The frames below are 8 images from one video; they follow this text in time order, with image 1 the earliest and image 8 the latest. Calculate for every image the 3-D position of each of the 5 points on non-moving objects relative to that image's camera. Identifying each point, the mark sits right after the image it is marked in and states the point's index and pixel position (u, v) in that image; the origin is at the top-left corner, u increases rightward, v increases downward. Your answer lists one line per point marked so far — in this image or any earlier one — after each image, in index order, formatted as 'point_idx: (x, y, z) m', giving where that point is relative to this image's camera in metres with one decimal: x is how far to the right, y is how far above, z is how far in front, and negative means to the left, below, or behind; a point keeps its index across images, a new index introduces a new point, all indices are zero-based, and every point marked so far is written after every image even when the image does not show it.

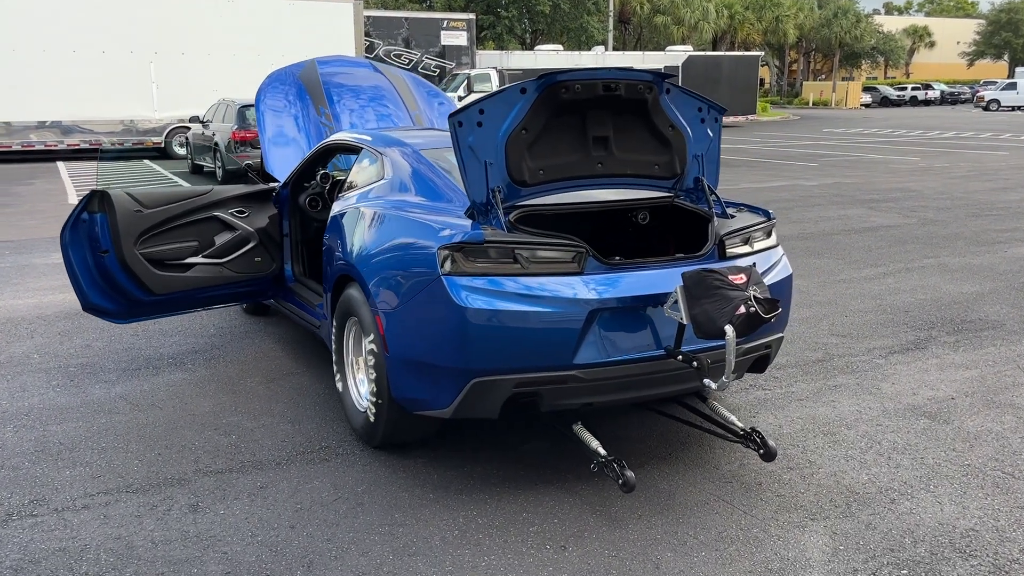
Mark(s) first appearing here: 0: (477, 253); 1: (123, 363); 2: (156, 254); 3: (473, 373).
0: (-0.1, +0.1, +3.2) m
1: (-2.2, -0.4, +5.1) m
2: (-1.9, +0.2, +4.8) m
3: (-0.1, -0.3, +3.2) m
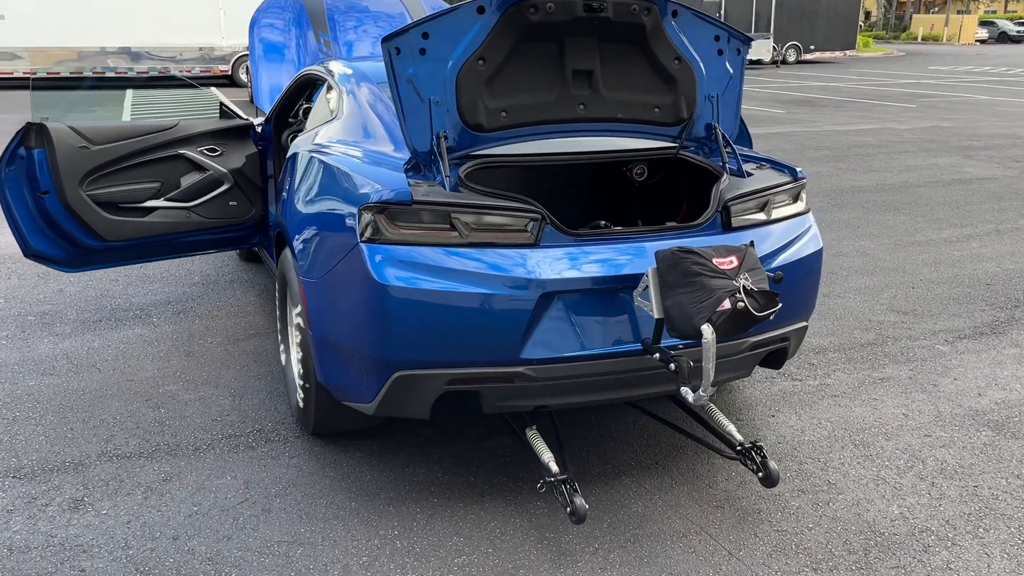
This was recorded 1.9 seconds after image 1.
0: (-0.3, +0.2, +2.6) m
1: (-2.3, -0.1, +4.7) m
2: (-1.9, +0.4, +4.3) m
3: (-0.3, -0.2, +2.6) m
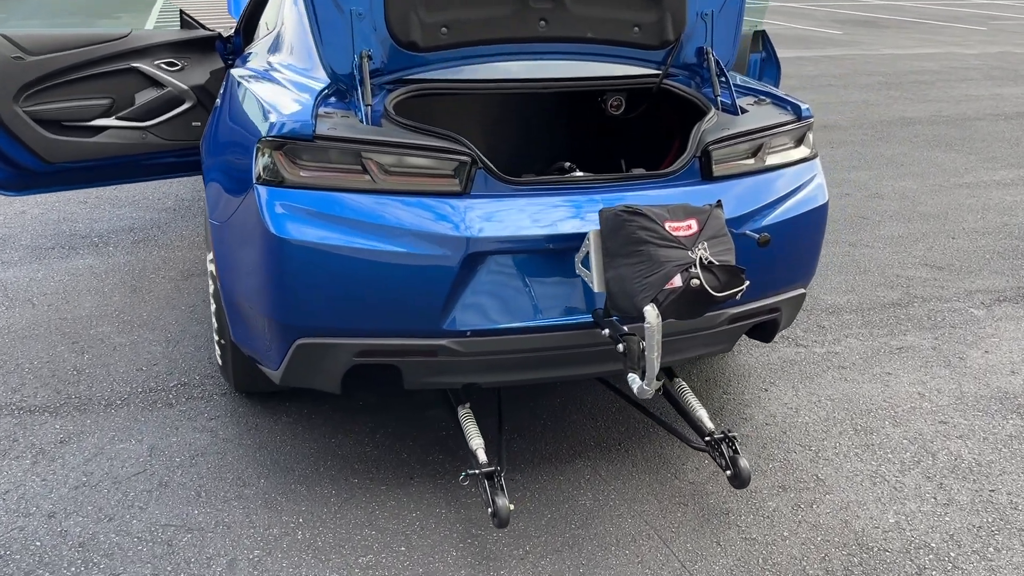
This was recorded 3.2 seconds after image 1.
0: (-0.5, +0.3, +2.2) m
1: (-2.3, +0.2, +4.4) m
2: (-2.0, +0.8, +3.9) m
3: (-0.5, -0.1, +2.2) m
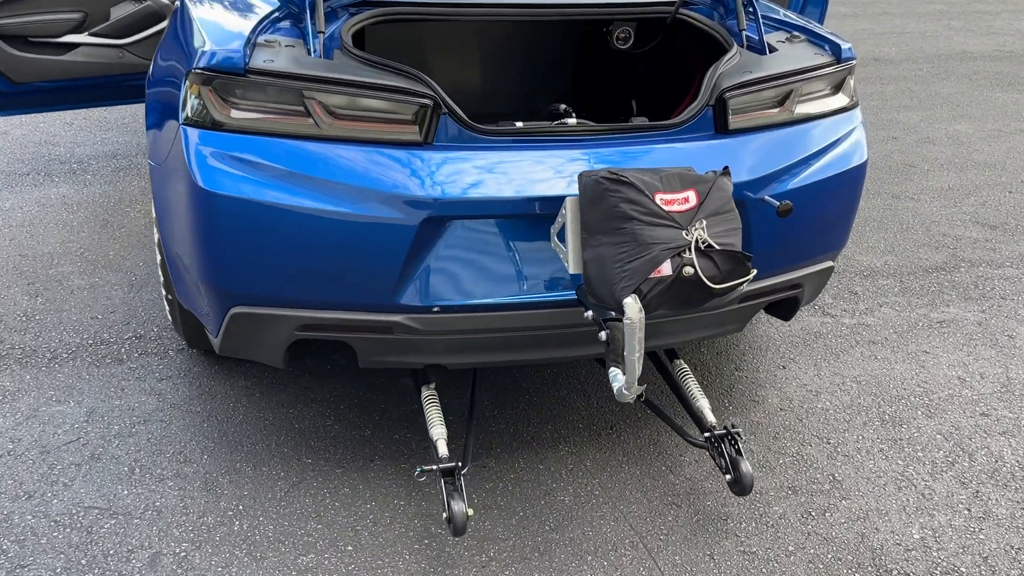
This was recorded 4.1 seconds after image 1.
0: (-0.5, +0.4, +1.8) m
1: (-2.3, +0.6, +4.1) m
2: (-2.0, +1.0, +3.6) m
3: (-0.6, 0.0, +1.9) m
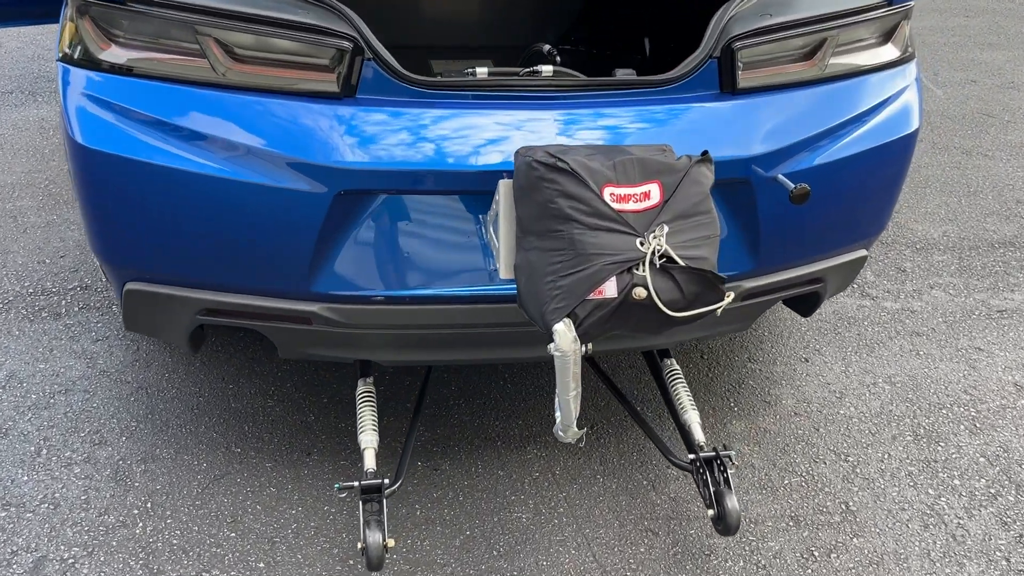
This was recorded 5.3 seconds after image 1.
0: (-0.6, +0.4, +1.5) m
1: (-2.2, +0.9, +3.8) m
2: (-1.9, +1.3, +3.3) m
3: (-0.7, 0.0, +1.6) m
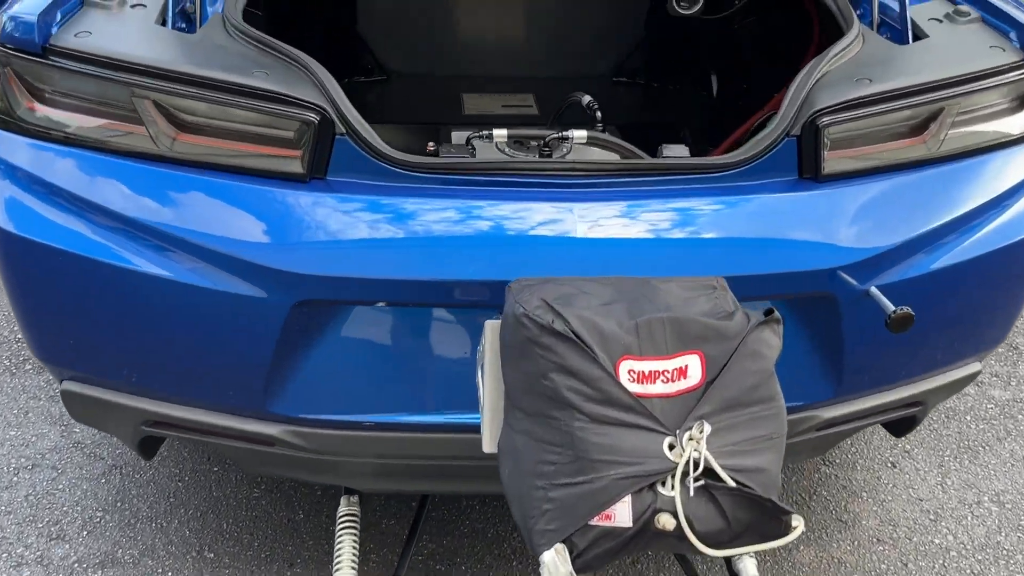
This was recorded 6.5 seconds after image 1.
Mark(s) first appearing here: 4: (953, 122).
0: (-0.6, +0.3, +1.2) m
1: (-2.0, +0.8, +3.7) m
2: (-1.7, +1.2, +3.1) m
3: (-0.7, -0.1, +1.4) m
4: (+0.6, +0.2, +1.3) m
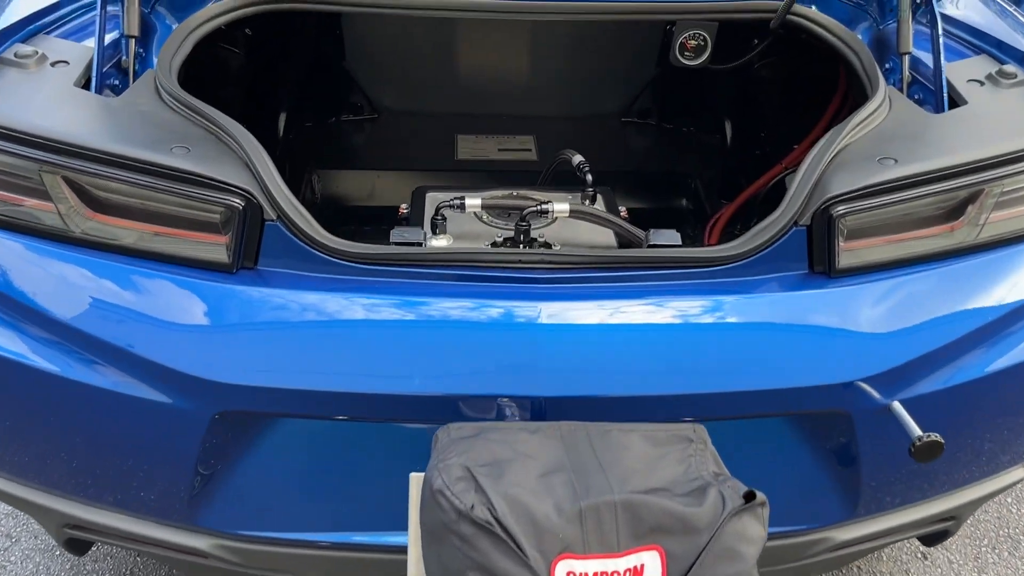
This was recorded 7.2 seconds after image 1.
0: (-0.6, +0.2, +1.0) m
1: (-1.9, +0.7, +3.6) m
2: (-1.7, +1.1, +3.0) m
3: (-0.7, -0.2, +1.2) m
4: (+0.6, +0.1, +1.1) m
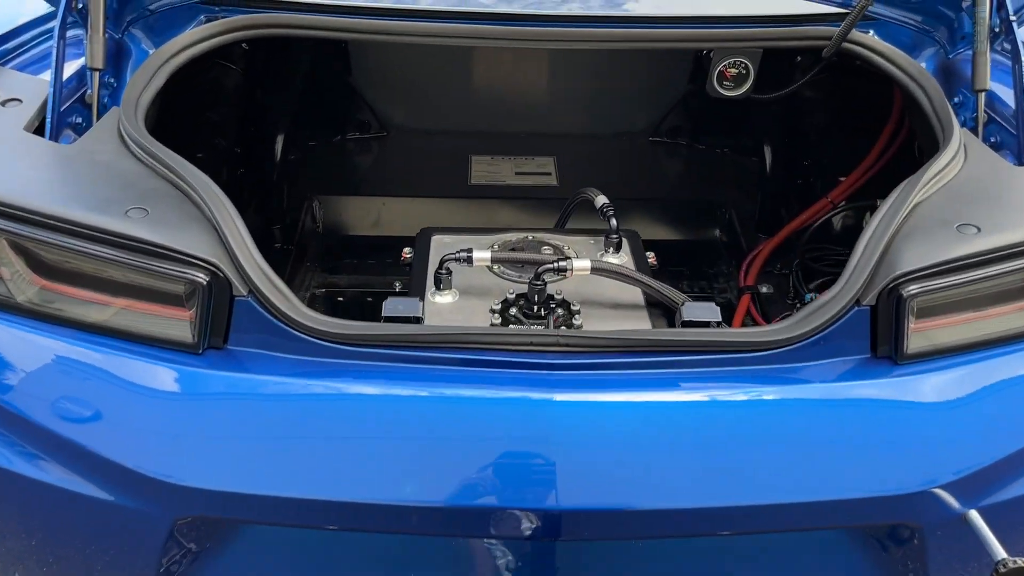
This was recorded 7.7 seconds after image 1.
0: (-0.6, +0.1, +0.9) m
1: (-1.8, +0.7, +3.5) m
2: (-1.6, +1.1, +2.8) m
3: (-0.7, -0.3, +1.1) m
4: (+0.6, 0.0, +0.9) m
